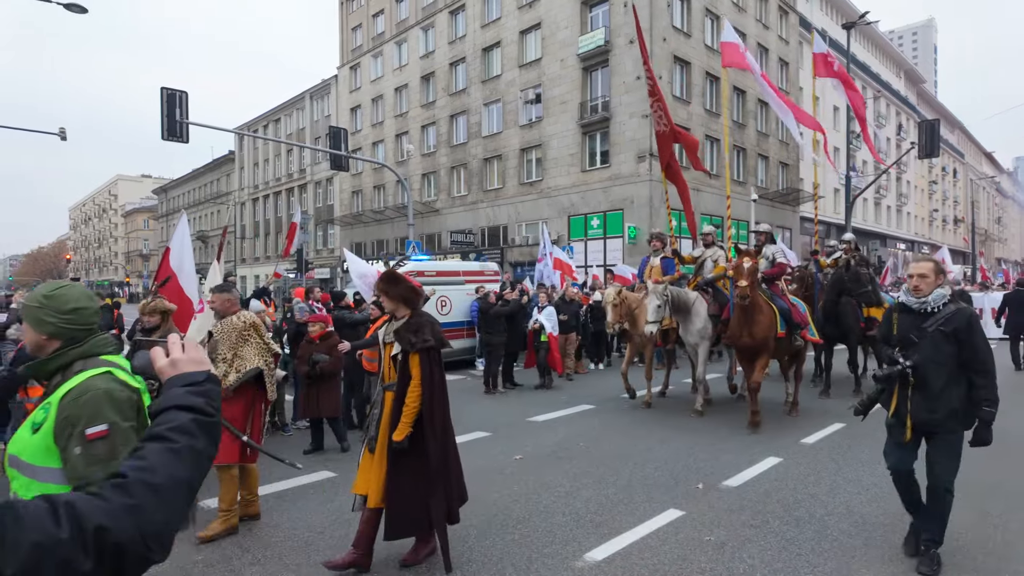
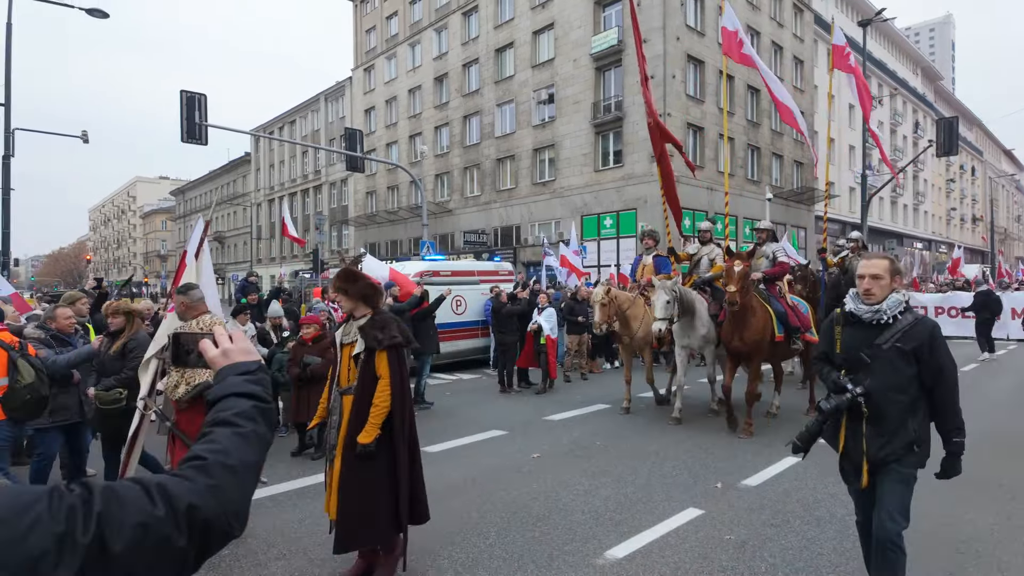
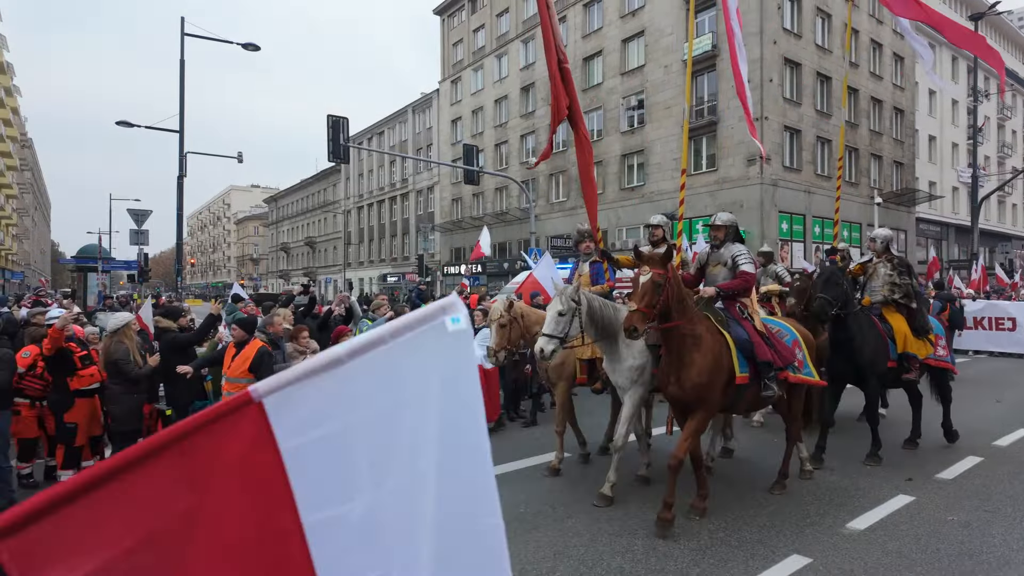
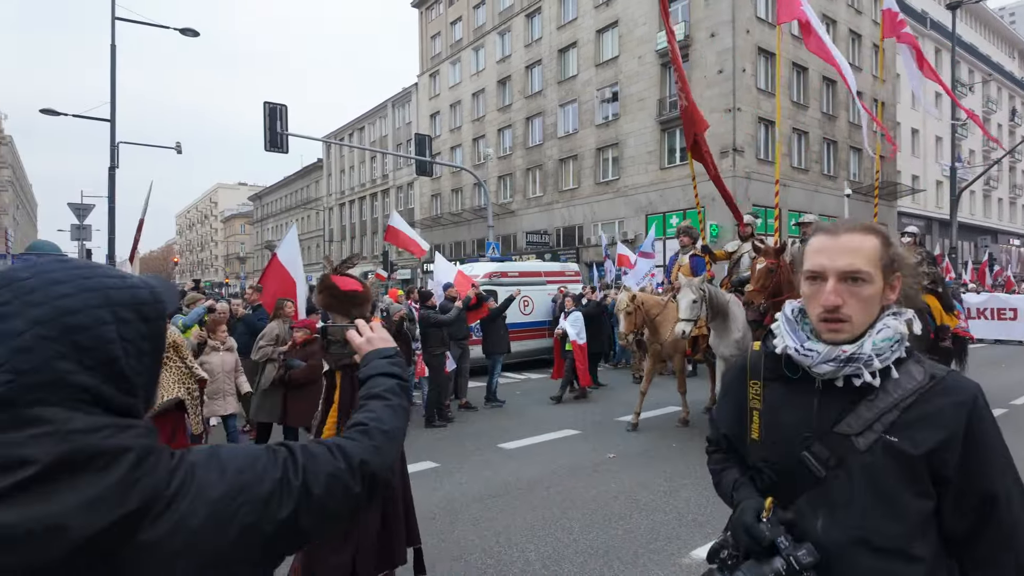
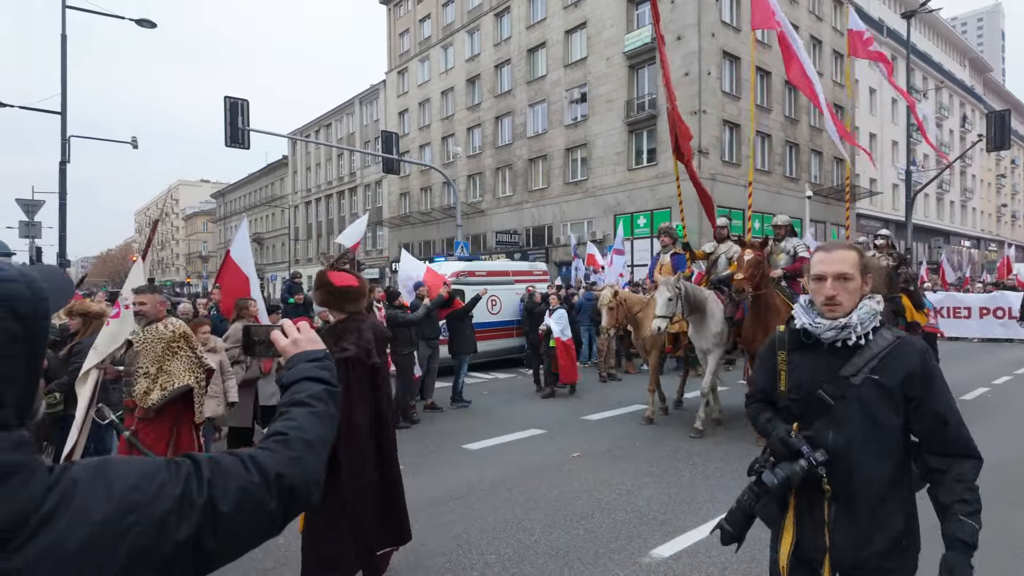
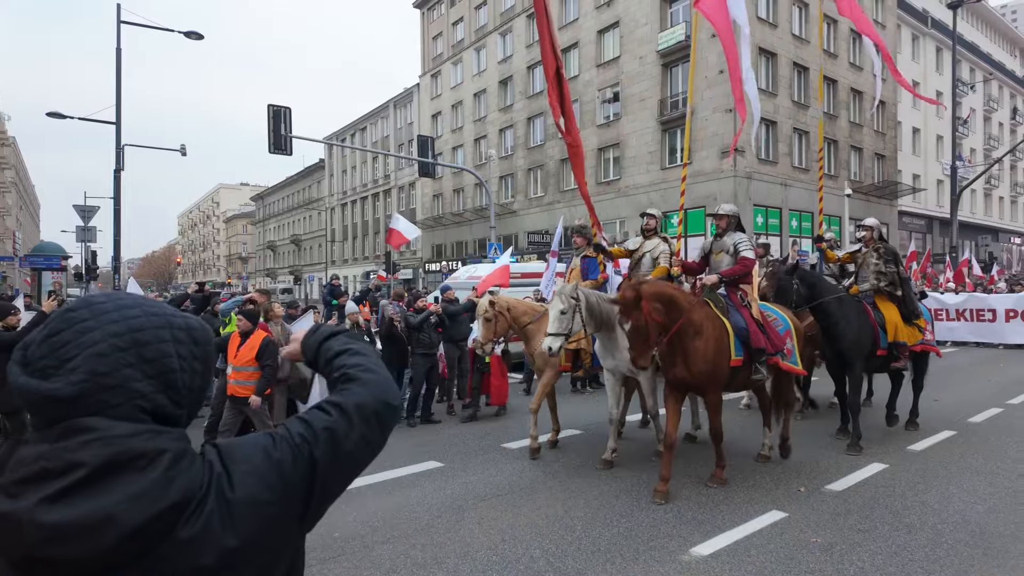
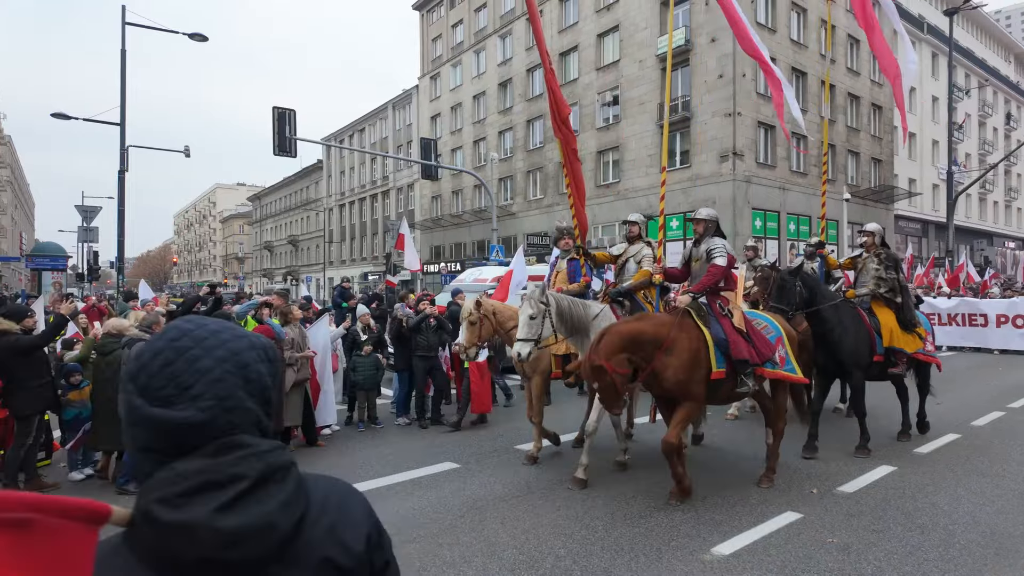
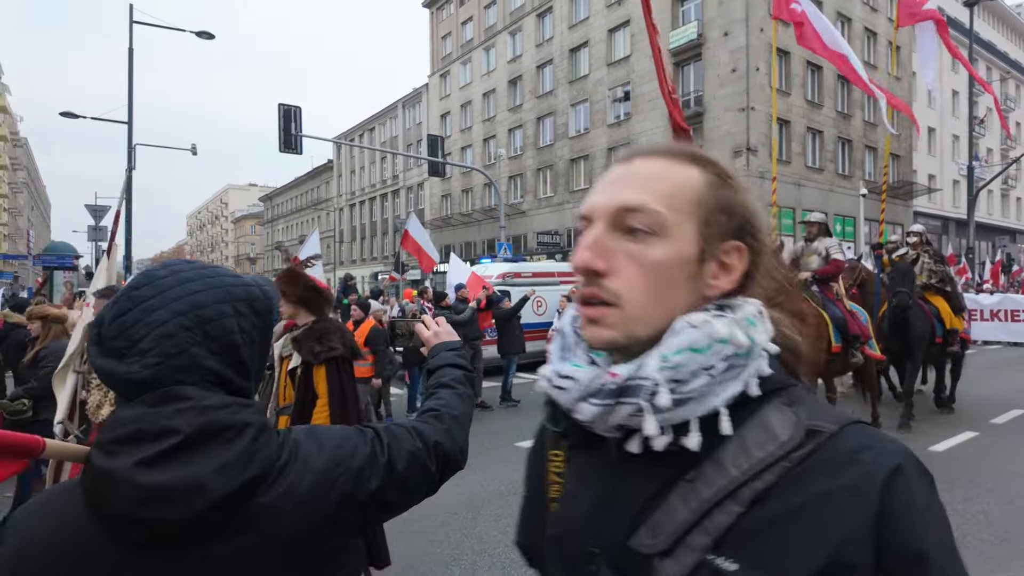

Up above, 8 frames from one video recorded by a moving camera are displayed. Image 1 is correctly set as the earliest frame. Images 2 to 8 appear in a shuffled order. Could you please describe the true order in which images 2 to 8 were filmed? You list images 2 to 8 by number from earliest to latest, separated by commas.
2, 5, 4, 8, 6, 7, 3
